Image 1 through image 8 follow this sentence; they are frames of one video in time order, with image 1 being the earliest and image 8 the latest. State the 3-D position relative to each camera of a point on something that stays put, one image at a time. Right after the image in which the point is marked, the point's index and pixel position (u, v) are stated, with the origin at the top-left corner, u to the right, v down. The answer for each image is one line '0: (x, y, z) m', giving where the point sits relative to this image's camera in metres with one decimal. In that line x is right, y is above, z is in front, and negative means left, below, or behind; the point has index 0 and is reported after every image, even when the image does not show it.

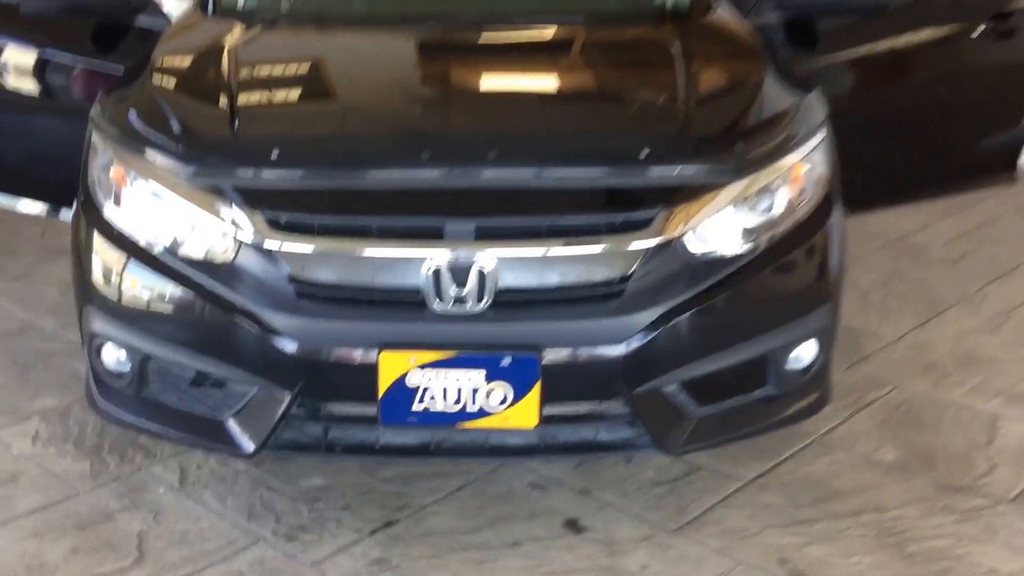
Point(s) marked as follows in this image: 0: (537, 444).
0: (0.0, -0.2, +1.8) m
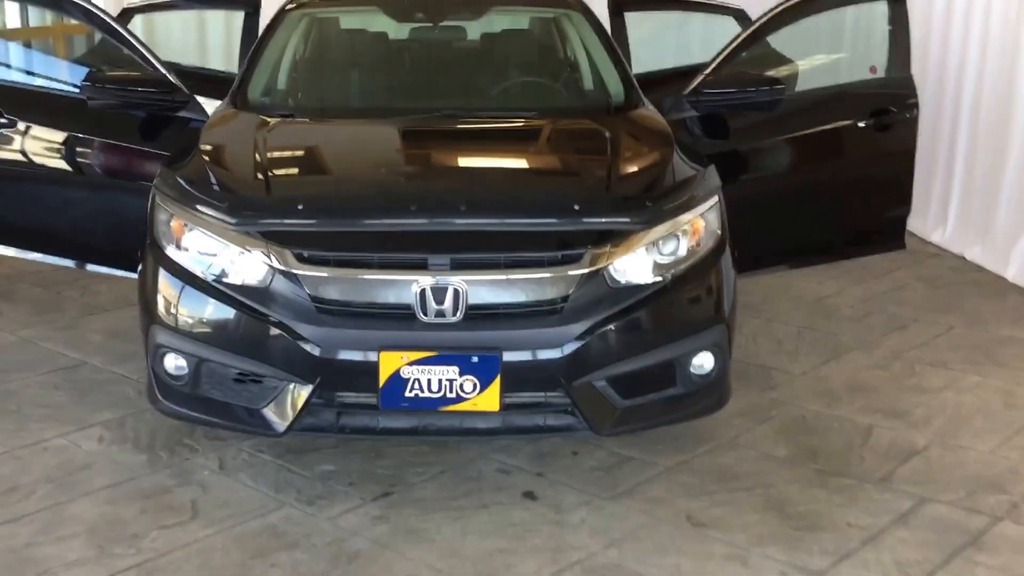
0: (0.0, -0.2, +2.4) m
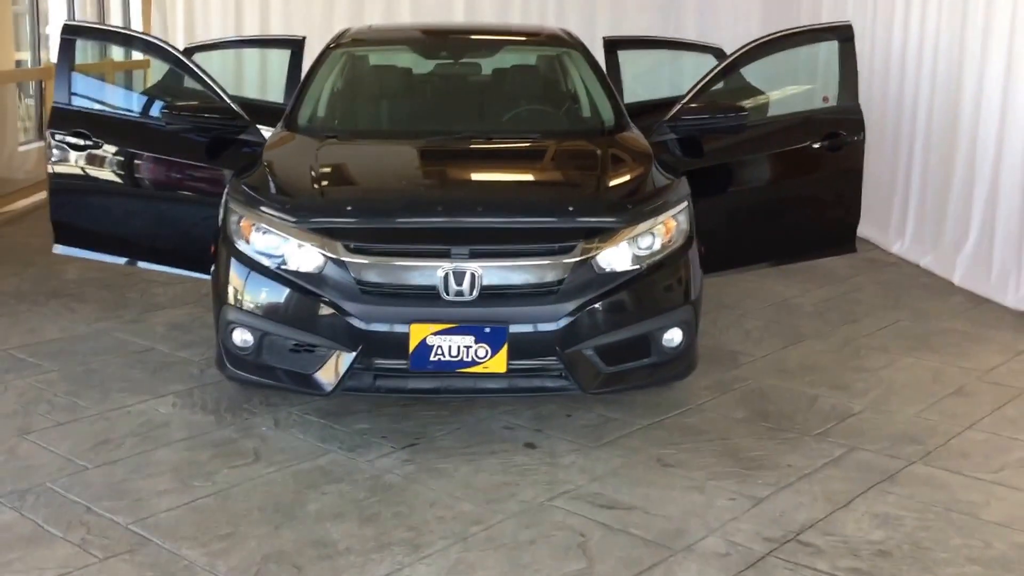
0: (0.0, -0.2, +2.9) m
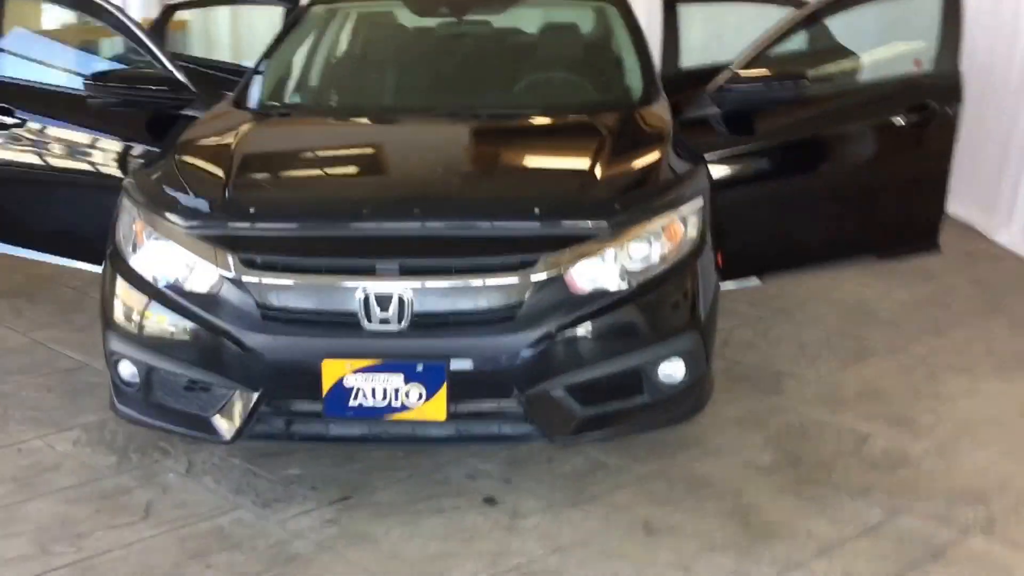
0: (-0.1, -0.2, +2.4) m
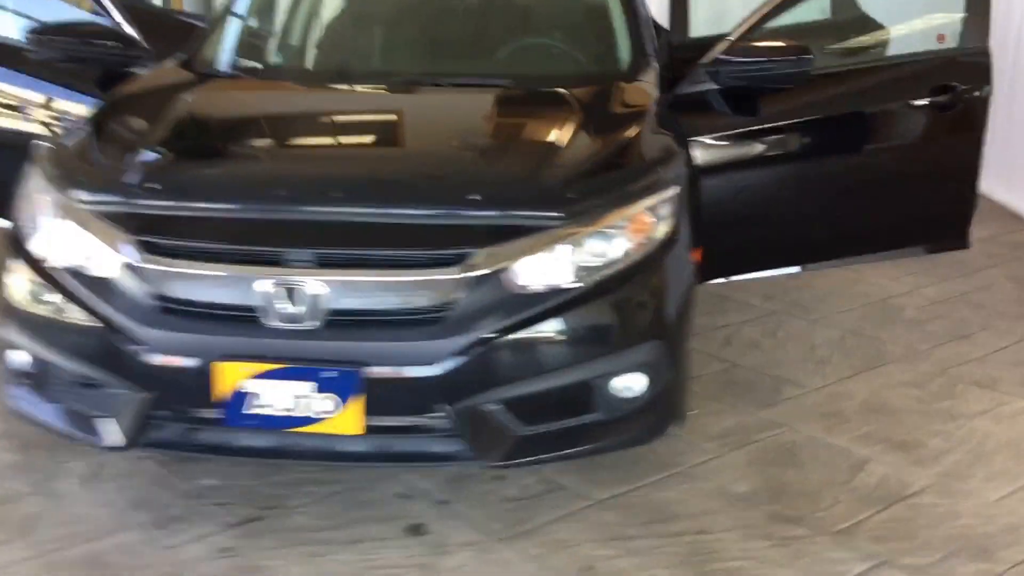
0: (-0.2, -0.2, +2.1) m
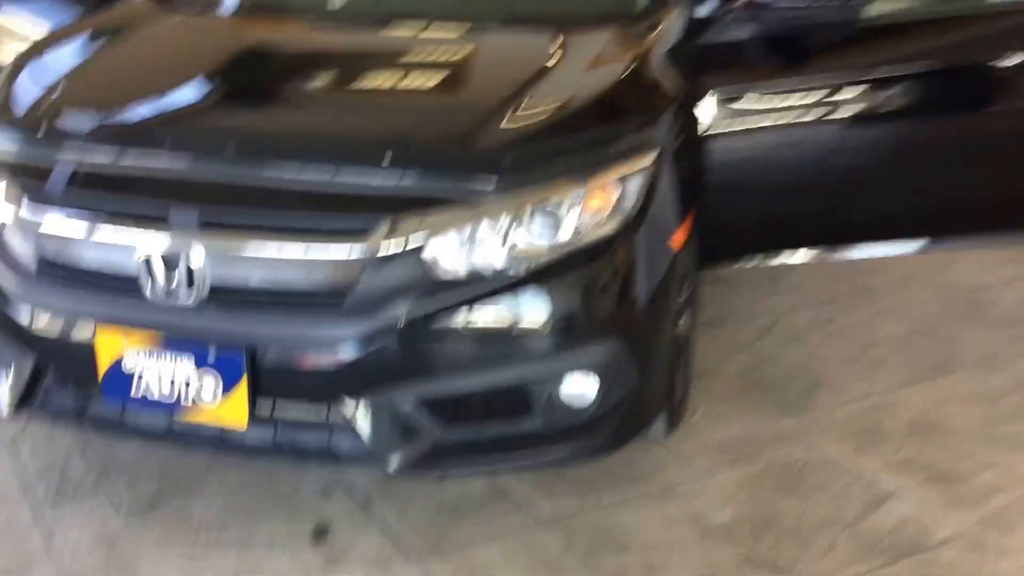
0: (-0.3, -0.2, +1.8) m
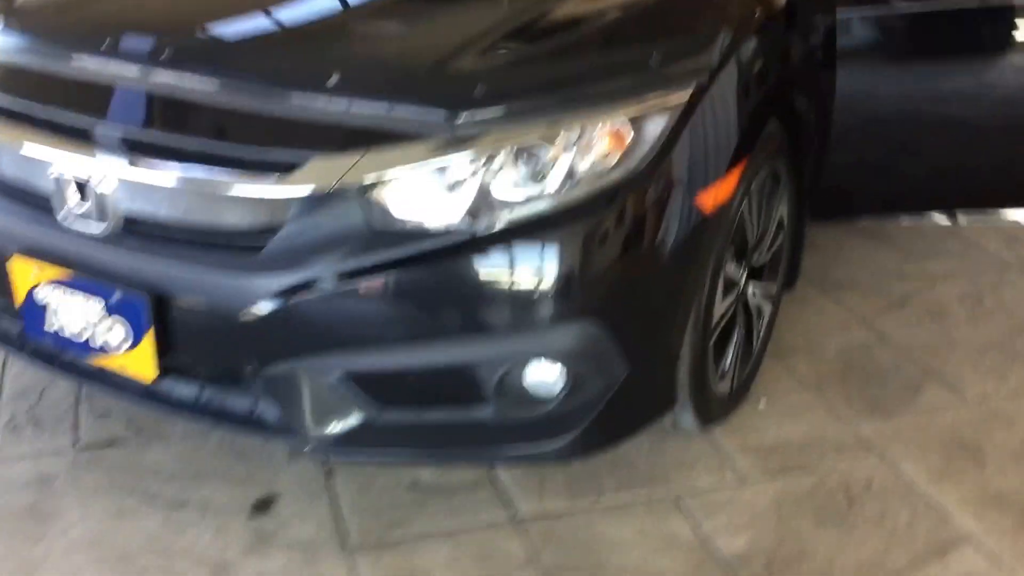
0: (-0.4, -0.1, +1.6) m
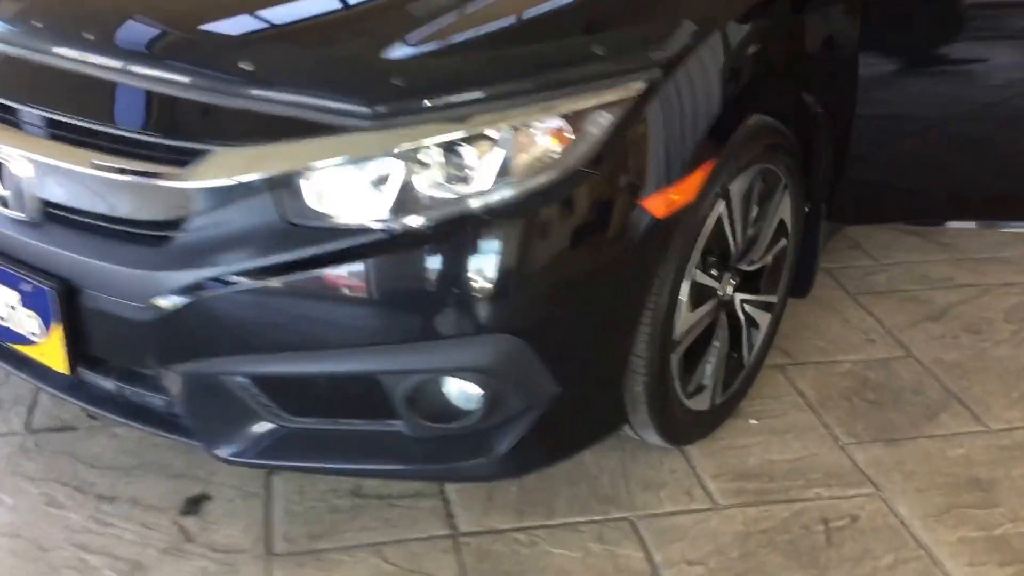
0: (-0.4, -0.1, +1.5) m
